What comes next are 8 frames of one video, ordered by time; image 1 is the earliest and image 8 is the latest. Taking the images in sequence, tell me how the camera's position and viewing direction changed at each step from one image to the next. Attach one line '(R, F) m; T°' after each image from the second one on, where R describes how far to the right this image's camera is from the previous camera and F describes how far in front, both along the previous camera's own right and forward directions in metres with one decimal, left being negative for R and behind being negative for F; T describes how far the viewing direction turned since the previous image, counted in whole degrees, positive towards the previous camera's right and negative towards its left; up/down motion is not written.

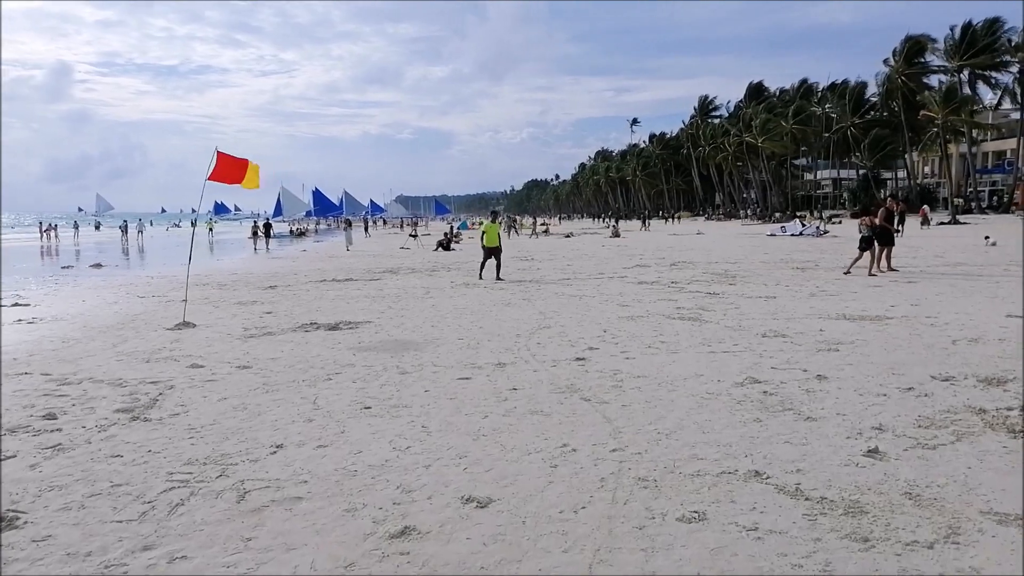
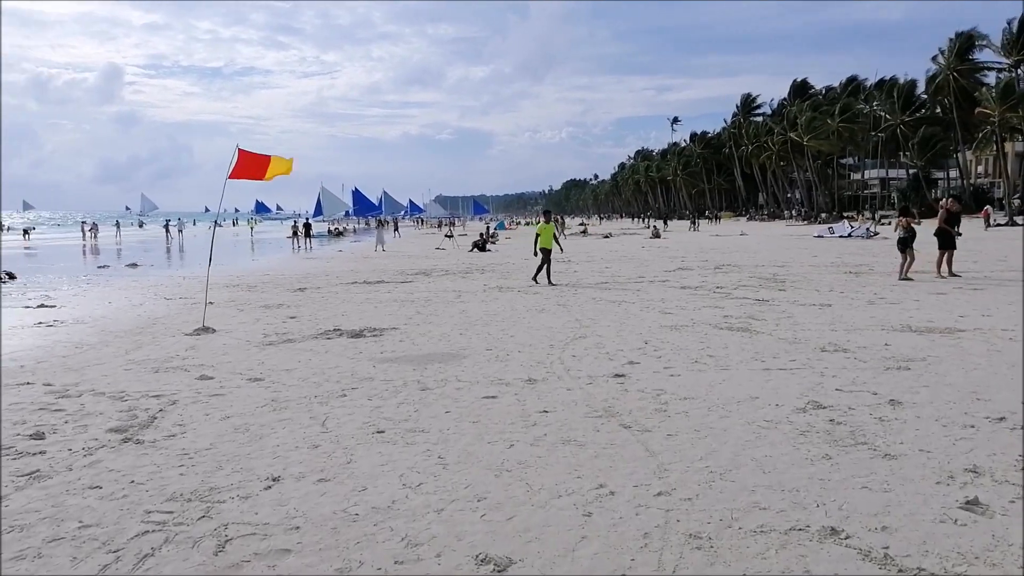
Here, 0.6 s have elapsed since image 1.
(0.0, +0.7) m; -3°
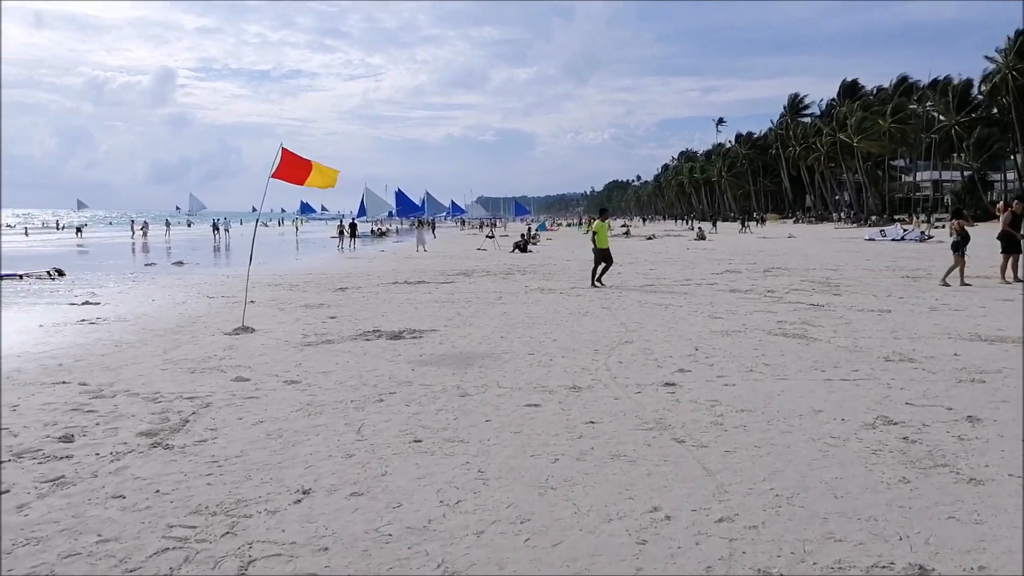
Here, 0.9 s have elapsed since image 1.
(0.0, +0.3) m; -3°
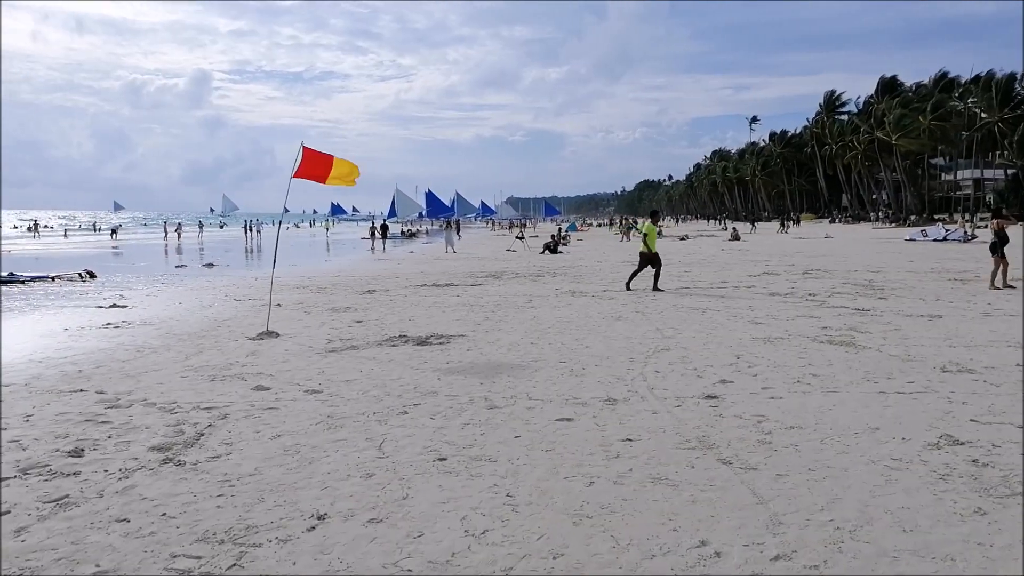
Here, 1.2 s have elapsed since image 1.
(0.0, +0.3) m; -2°
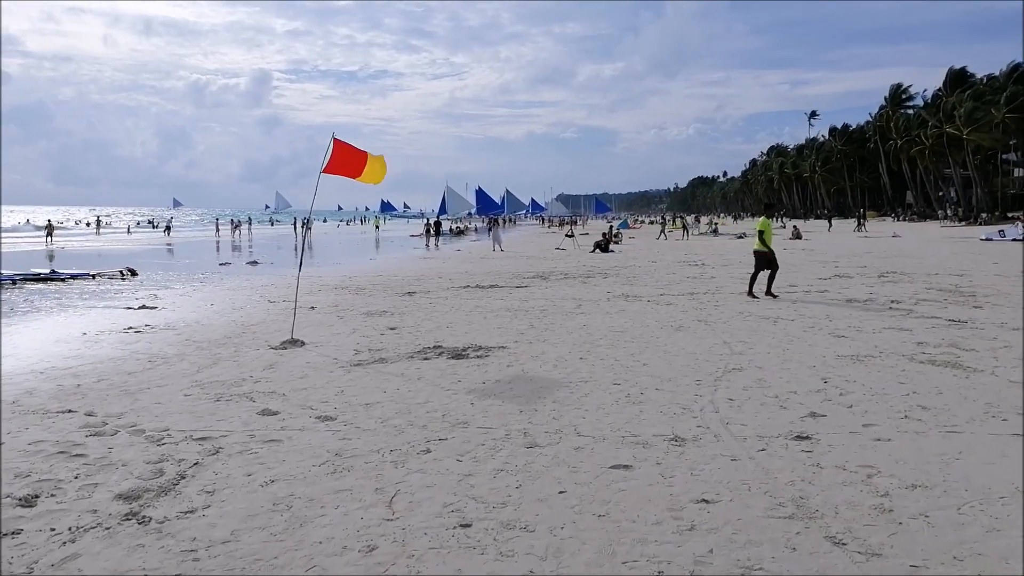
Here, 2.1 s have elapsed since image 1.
(0.0, +1.0) m; -4°
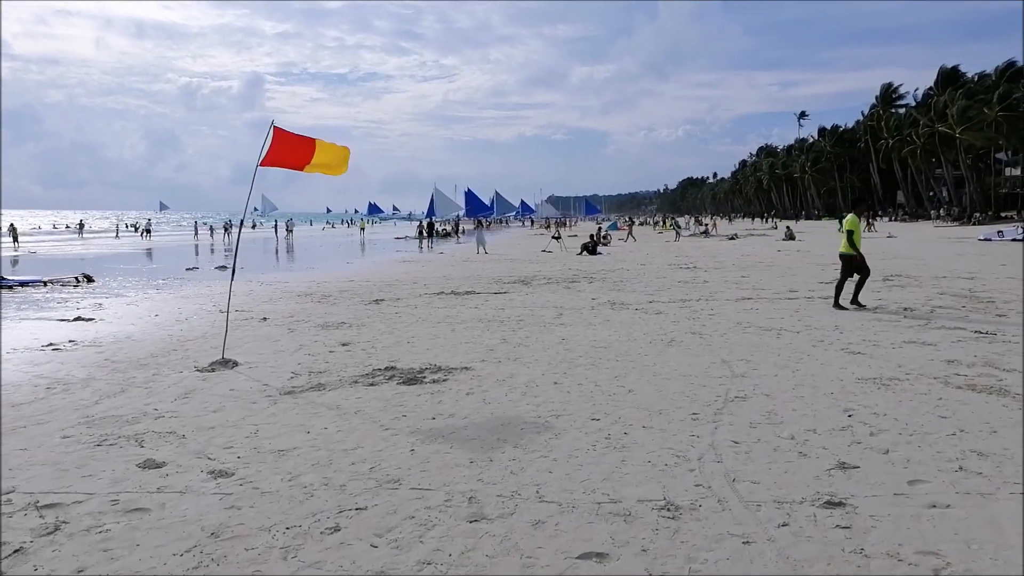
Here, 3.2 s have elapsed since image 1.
(+0.2, +1.2) m; +1°
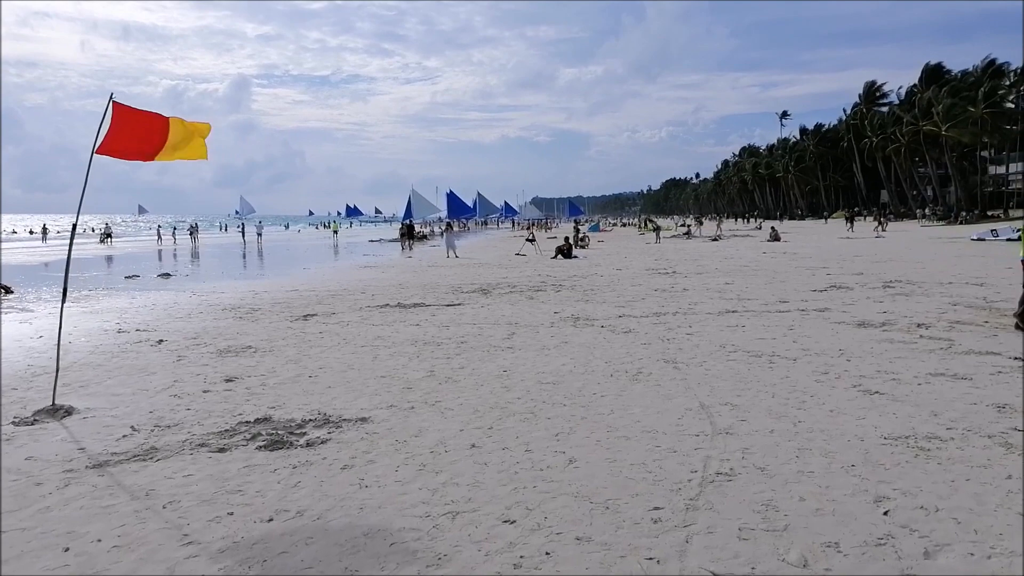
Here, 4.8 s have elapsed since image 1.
(+0.5, +1.8) m; +1°
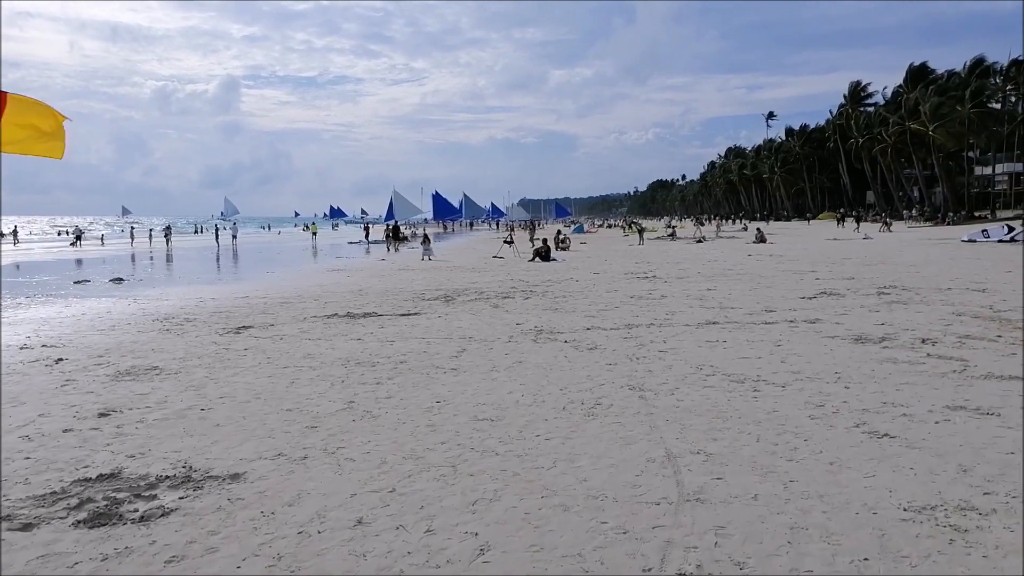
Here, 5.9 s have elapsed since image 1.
(+0.4, +1.2) m; +1°
